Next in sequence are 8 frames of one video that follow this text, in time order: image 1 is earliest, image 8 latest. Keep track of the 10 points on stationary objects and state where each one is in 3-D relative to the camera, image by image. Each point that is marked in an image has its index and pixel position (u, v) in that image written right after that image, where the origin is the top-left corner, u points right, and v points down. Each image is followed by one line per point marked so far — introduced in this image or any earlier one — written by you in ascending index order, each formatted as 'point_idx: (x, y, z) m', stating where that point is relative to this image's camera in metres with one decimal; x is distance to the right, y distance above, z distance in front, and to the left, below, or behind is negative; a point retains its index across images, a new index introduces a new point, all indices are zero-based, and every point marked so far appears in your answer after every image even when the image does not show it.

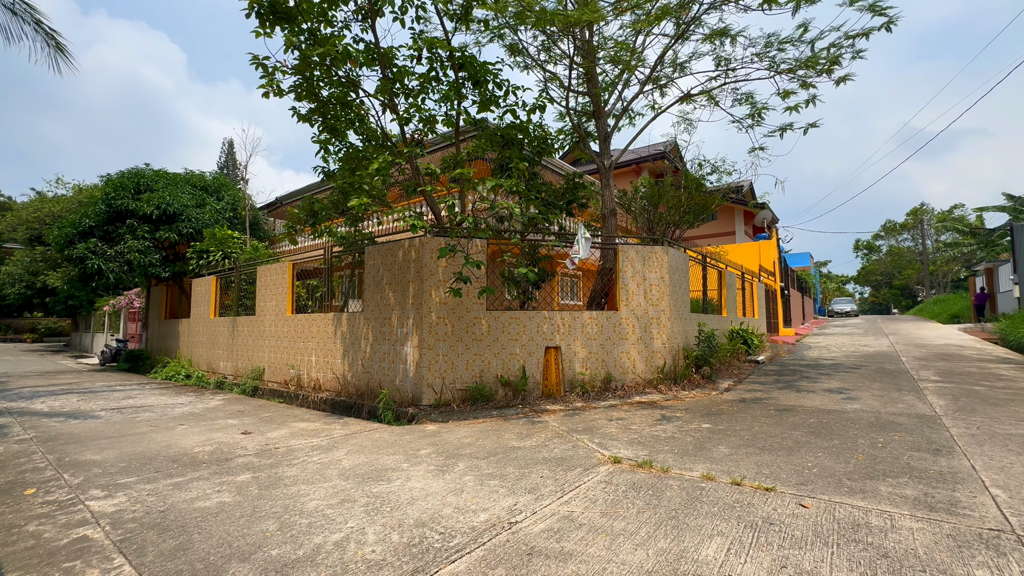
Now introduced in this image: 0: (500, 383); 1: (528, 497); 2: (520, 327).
0: (-0.2, -1.3, +6.2) m
1: (+0.1, -1.3, +2.8) m
2: (+0.1, -0.6, +6.4) m
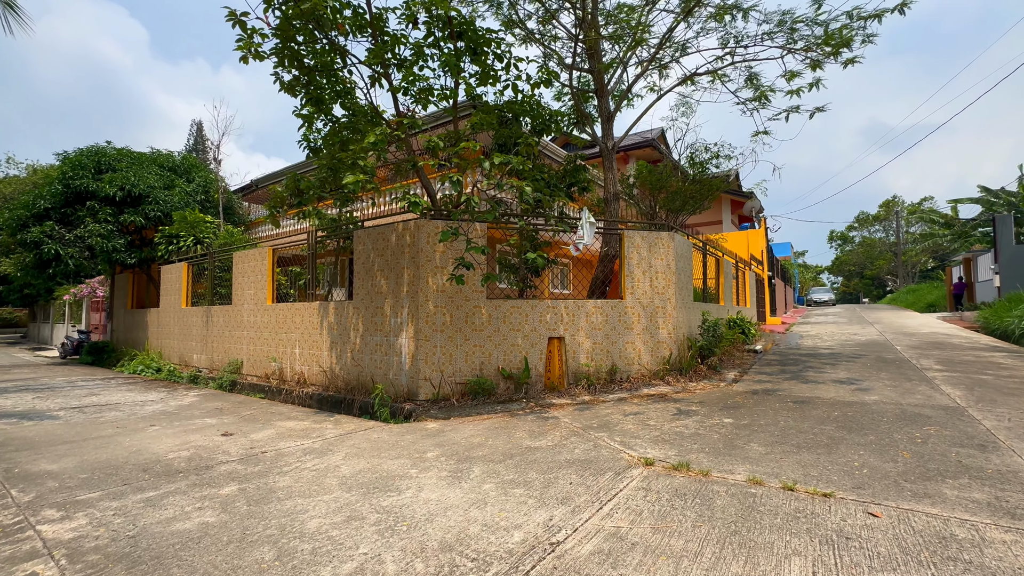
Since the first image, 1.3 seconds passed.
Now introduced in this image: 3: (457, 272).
0: (-0.1, -1.1, +5.8) m
1: (+0.3, -1.2, +2.5) m
2: (+0.1, -0.4, +6.0) m
3: (-0.7, +0.2, +5.8) m
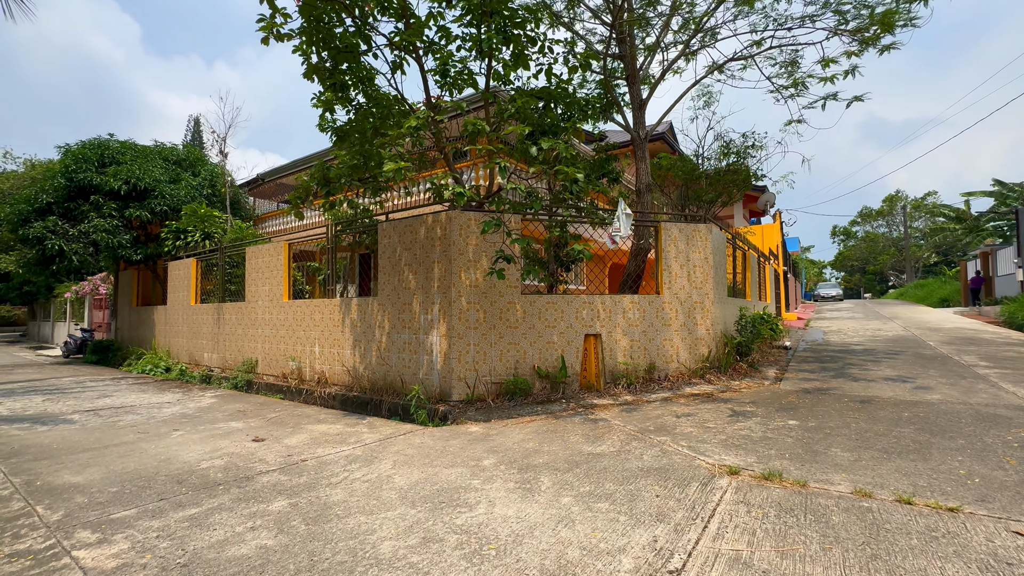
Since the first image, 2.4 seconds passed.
0: (+0.3, -1.1, +5.6) m
1: (+0.8, -1.2, +2.2) m
2: (+0.6, -0.3, +5.7) m
3: (-0.2, +0.3, +5.5) m
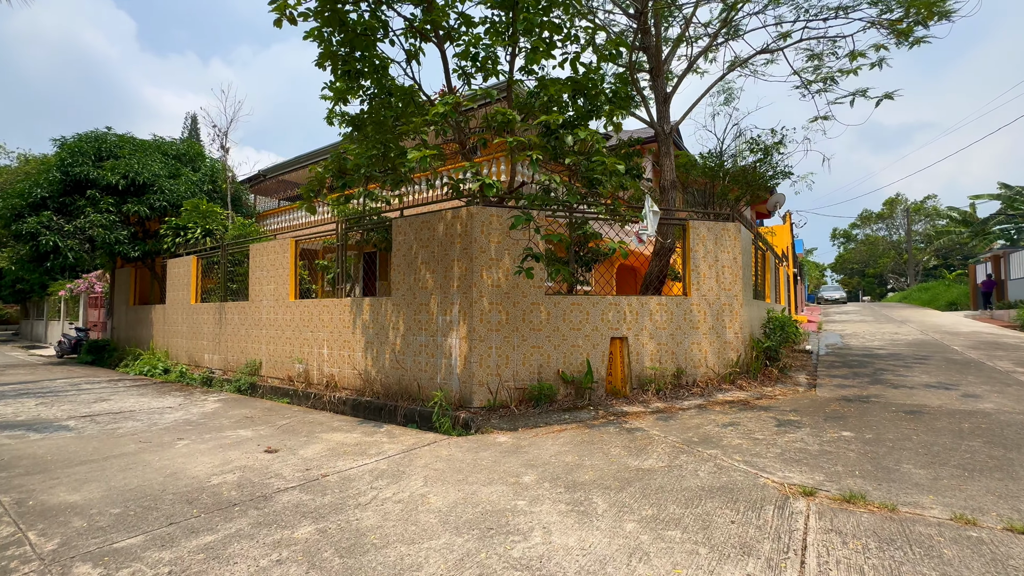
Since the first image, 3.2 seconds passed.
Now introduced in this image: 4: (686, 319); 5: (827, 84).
0: (+0.6, -1.1, +5.3) m
1: (+1.0, -1.2, +1.9) m
2: (+0.9, -0.3, +5.4) m
3: (0.0, +0.3, +5.2) m
4: (+2.3, -0.4, +5.8) m
5: (+5.0, +3.2, +7.1) m
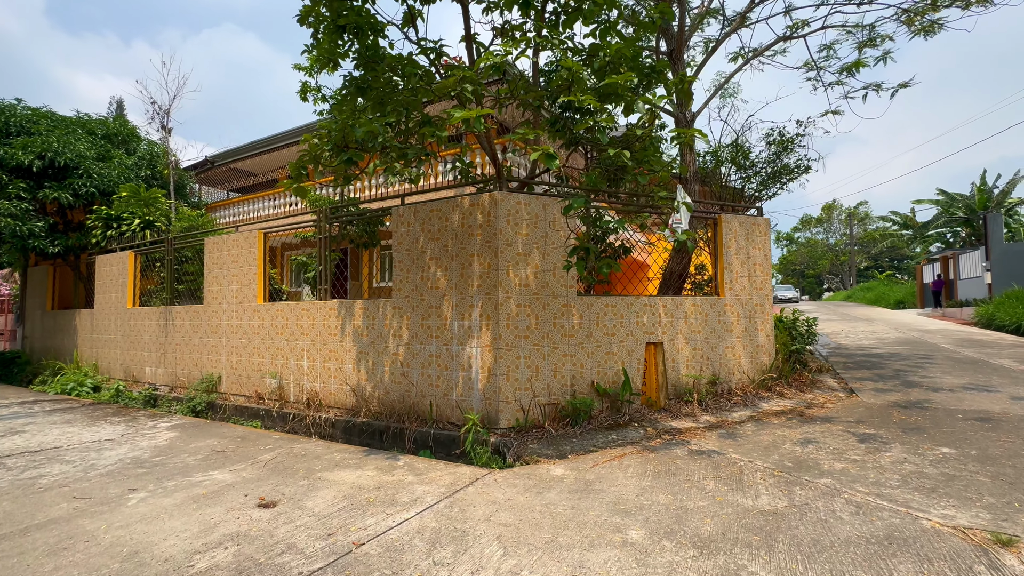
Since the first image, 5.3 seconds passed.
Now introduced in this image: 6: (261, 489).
0: (+0.9, -1.1, +4.6) m
1: (+1.7, -1.2, +1.3) m
2: (+1.1, -0.3, +4.8) m
3: (+0.3, +0.3, +4.5) m
4: (+2.5, -0.4, +5.4) m
5: (+5.0, +3.2, +6.9) m
6: (-1.7, -1.4, +3.0) m
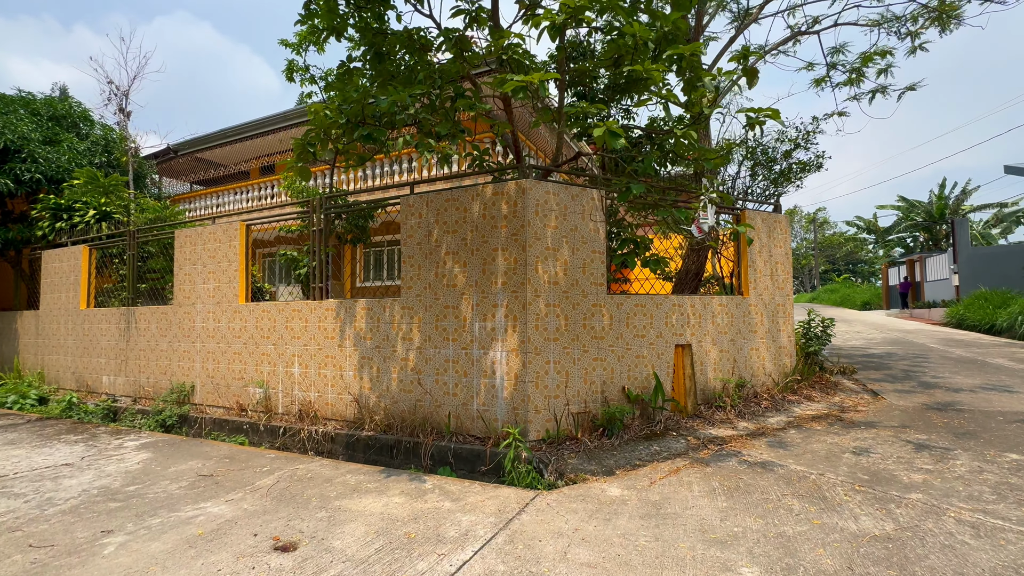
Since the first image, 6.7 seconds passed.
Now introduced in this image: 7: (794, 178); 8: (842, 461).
0: (+1.1, -1.1, +4.3) m
1: (+2.1, -1.1, +1.1) m
2: (+1.3, -0.3, +4.5) m
3: (+0.6, +0.3, +4.1) m
4: (+2.7, -0.4, +5.1) m
5: (+5.1, +3.2, +6.9) m
6: (-1.4, -1.3, +2.5) m
7: (+4.0, +1.6, +6.4) m
8: (+2.4, -1.3, +3.3) m
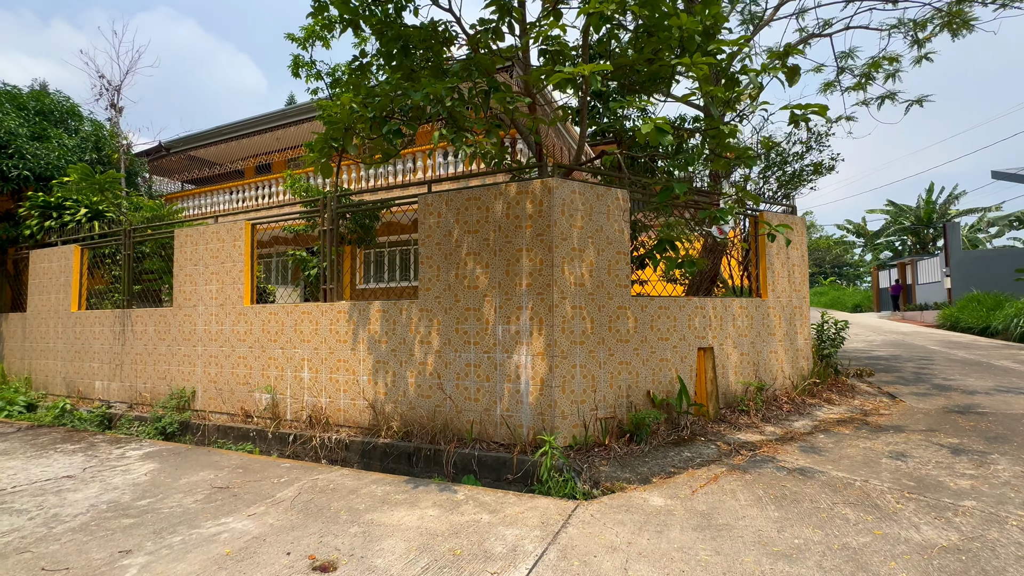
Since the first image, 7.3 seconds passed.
0: (+1.3, -1.1, +4.2) m
1: (+2.4, -1.2, +1.0) m
2: (+1.5, -0.3, +4.4) m
3: (+0.8, +0.3, +4.0) m
4: (+2.8, -0.4, +5.1) m
5: (+5.3, +3.2, +6.9) m
6: (-1.1, -1.3, +2.4) m
7: (+4.2, +1.5, +6.4) m
8: (+2.6, -1.3, +3.2) m
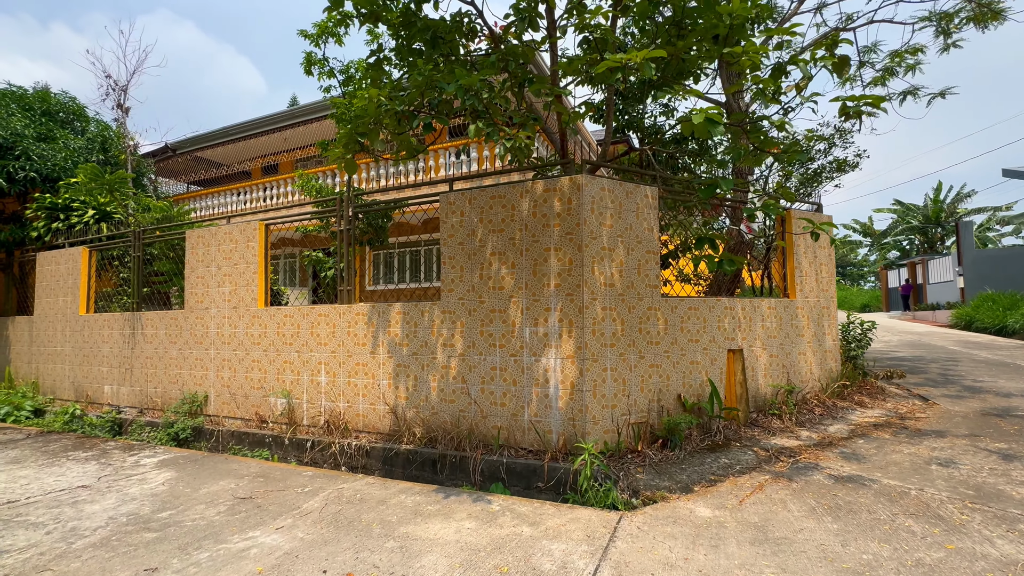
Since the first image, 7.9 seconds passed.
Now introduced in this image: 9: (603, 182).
0: (+1.5, -1.1, +4.0) m
1: (+2.7, -1.1, +0.9) m
2: (+1.8, -0.3, +4.3) m
3: (+1.0, +0.3, +3.9) m
4: (+3.1, -0.4, +4.9) m
5: (+5.5, +3.2, +6.8) m
6: (-0.9, -1.3, +2.2) m
7: (+4.4, +1.5, +6.3) m
8: (+2.9, -1.3, +3.1) m
9: (+0.7, +0.9, +3.8) m
